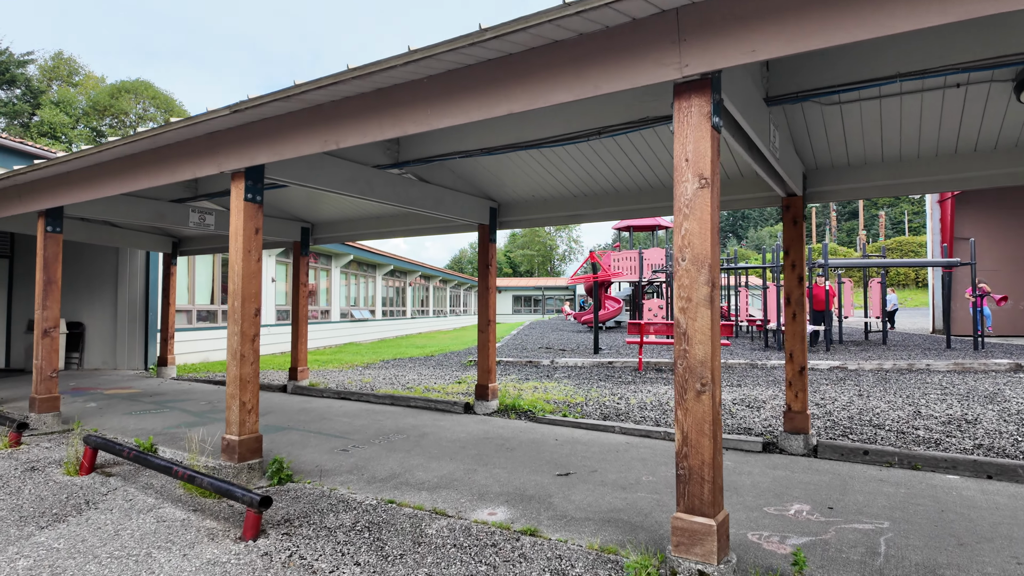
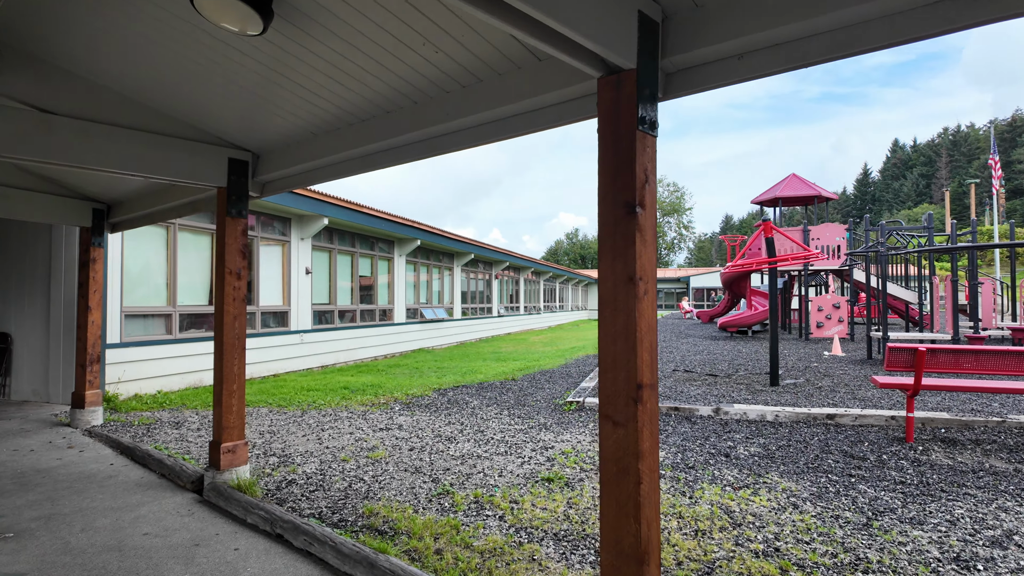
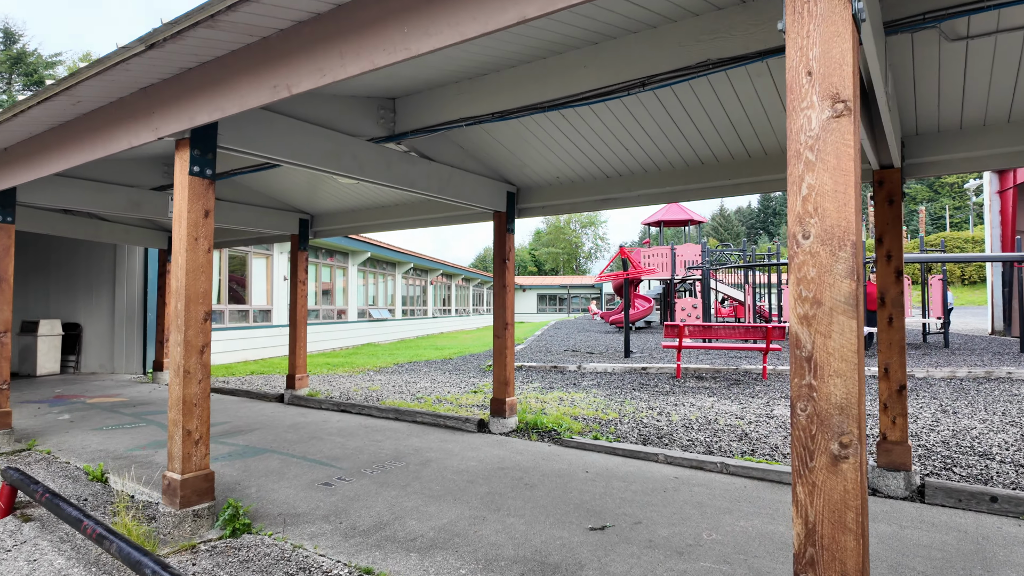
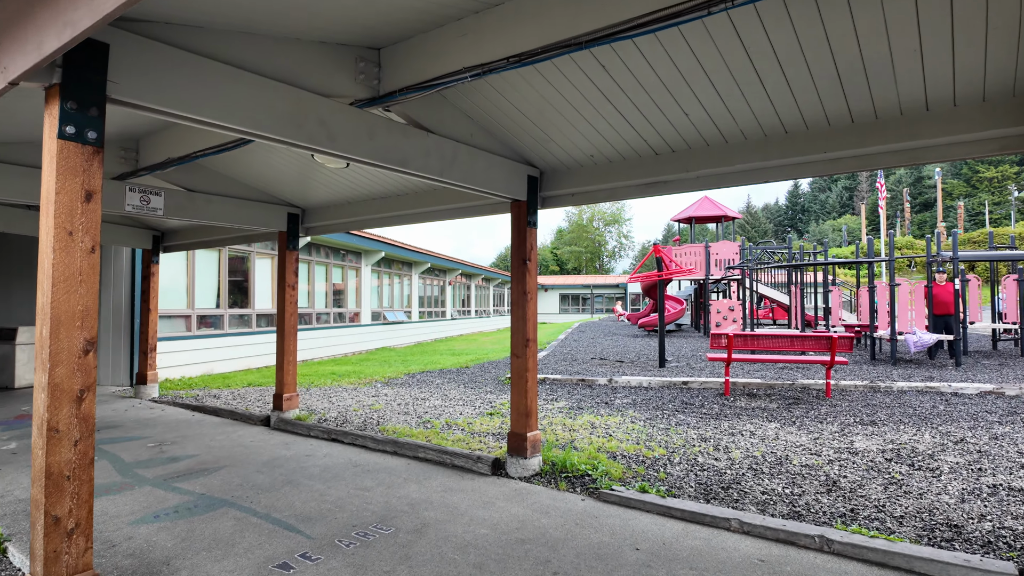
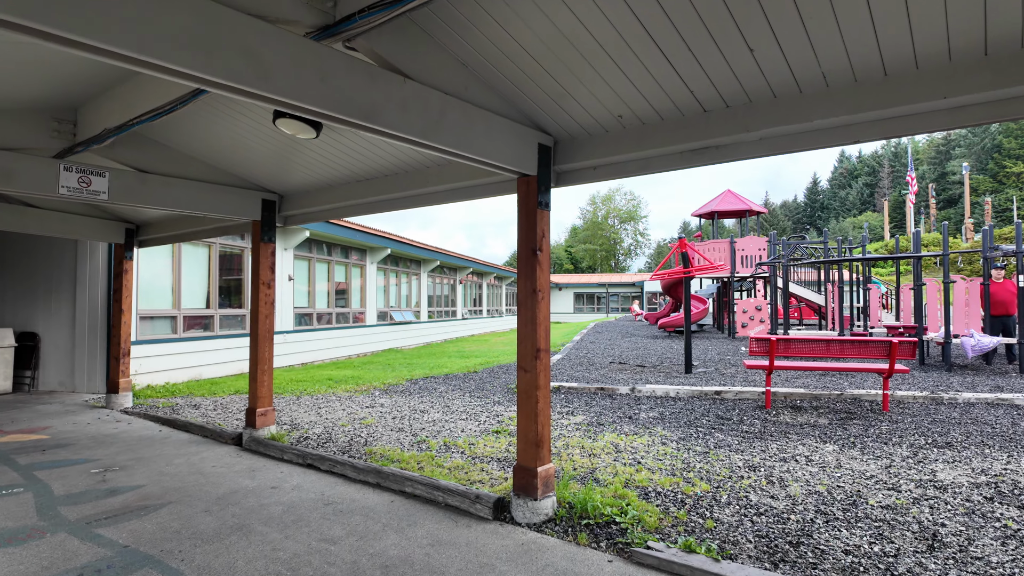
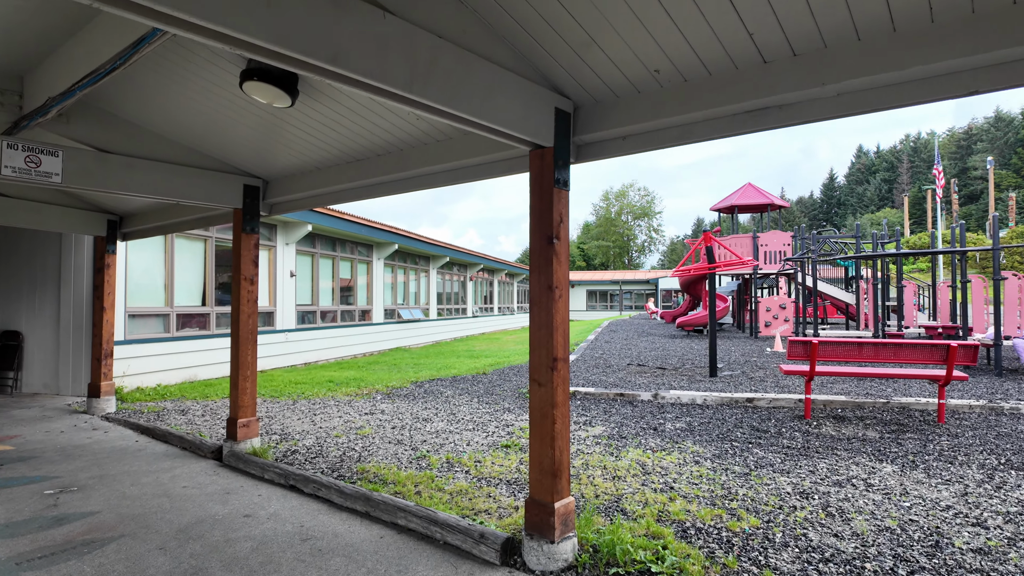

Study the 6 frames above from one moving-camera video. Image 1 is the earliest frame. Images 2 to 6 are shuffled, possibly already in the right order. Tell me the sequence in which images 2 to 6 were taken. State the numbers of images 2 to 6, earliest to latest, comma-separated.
3, 4, 5, 6, 2
